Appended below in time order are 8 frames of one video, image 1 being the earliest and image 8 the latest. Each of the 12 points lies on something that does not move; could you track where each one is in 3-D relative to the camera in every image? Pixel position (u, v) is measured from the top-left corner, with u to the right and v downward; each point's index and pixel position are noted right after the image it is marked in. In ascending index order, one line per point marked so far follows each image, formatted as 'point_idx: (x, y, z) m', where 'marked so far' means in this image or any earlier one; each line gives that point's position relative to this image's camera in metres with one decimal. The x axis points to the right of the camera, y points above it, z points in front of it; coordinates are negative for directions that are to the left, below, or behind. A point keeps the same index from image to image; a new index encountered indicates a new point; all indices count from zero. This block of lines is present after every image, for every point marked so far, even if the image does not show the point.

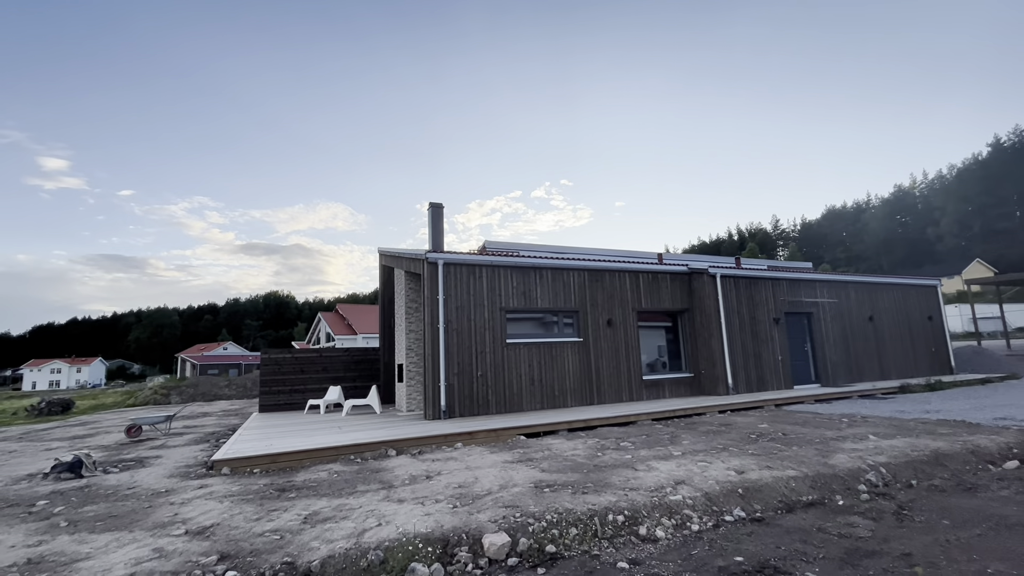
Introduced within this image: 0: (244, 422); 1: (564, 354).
0: (-5.9, -3.0, +10.6) m
1: (+1.1, -1.3, +9.8) m
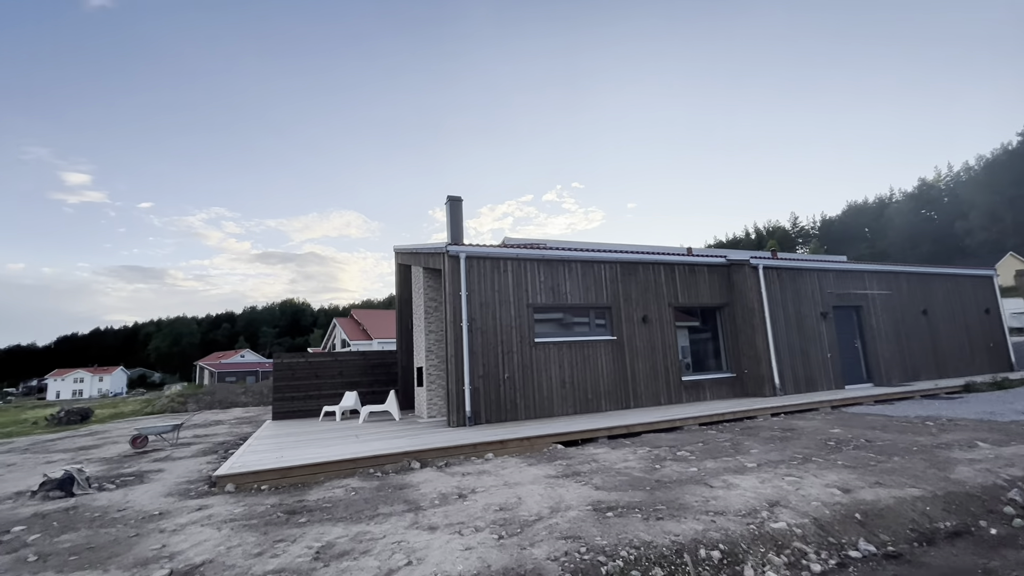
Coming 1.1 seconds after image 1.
0: (-5.3, -3.0, +10.0) m
1: (+1.6, -1.2, +9.0) m
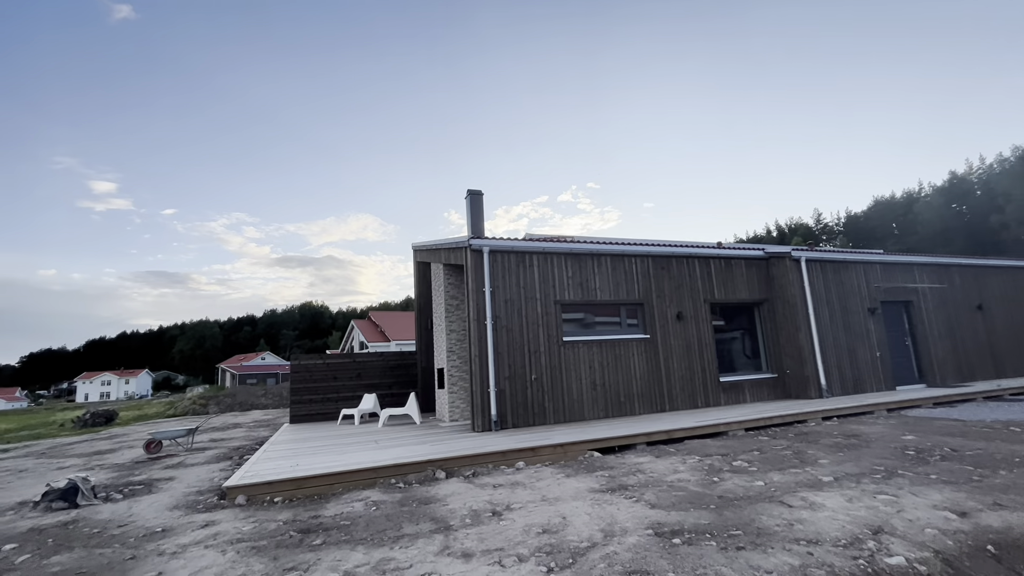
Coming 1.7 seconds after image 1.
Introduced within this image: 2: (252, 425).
0: (-4.8, -3.0, +9.6) m
1: (+2.1, -1.2, +8.4) m
2: (-7.2, -3.8, +13.3) m
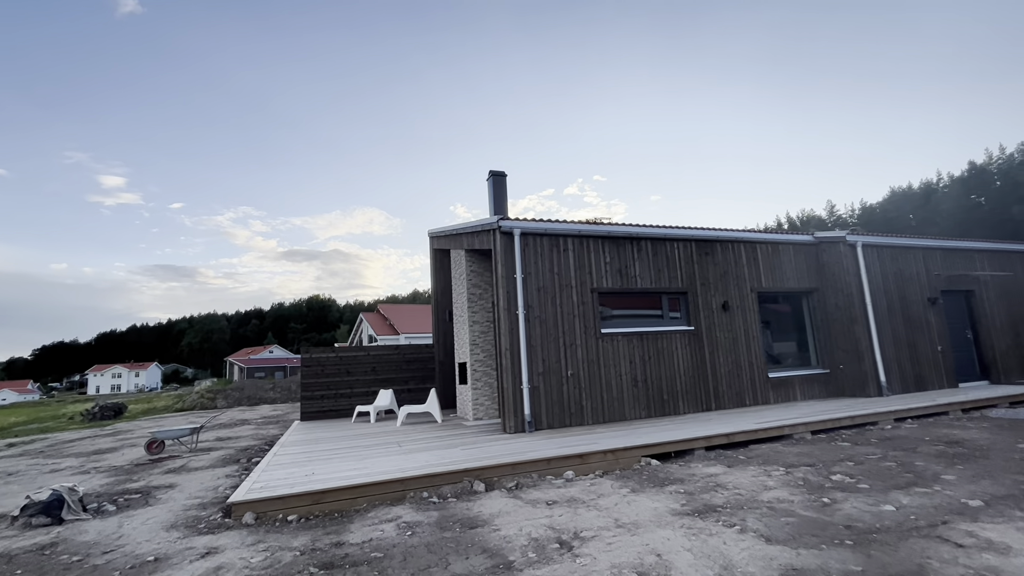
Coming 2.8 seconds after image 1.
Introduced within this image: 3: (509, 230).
0: (-4.3, -2.7, +9.0) m
1: (+2.6, -0.9, +7.7) m
2: (-6.7, -3.6, +12.7) m
3: (0.0, +0.8, +7.0) m
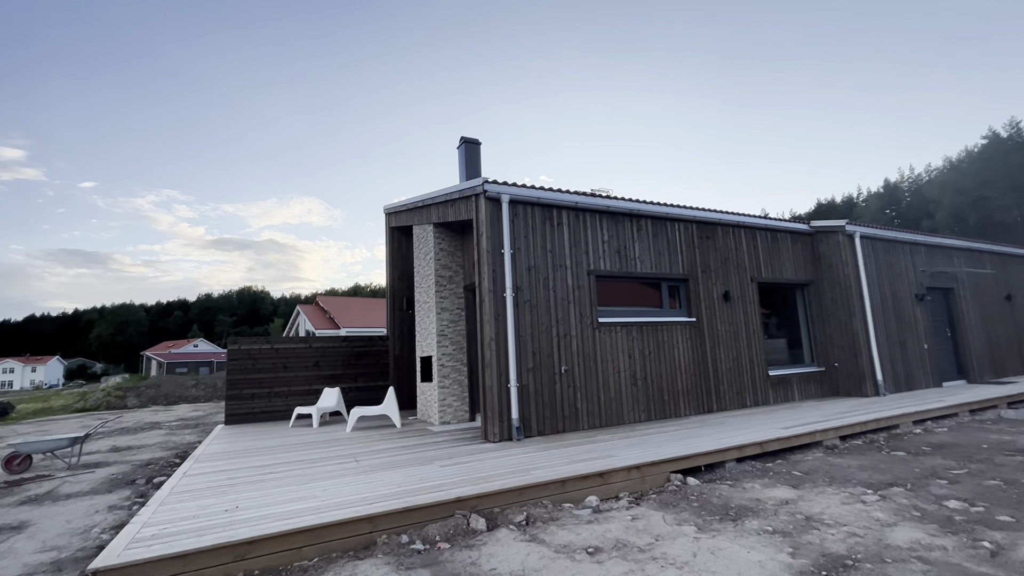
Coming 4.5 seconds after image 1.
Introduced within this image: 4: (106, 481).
0: (-4.7, -2.3, +7.3) m
1: (+2.3, -0.7, +6.8) m
2: (-7.6, -3.1, +10.7) m
3: (-0.2, +1.1, +5.8) m
4: (-4.5, -2.1, +5.2) m
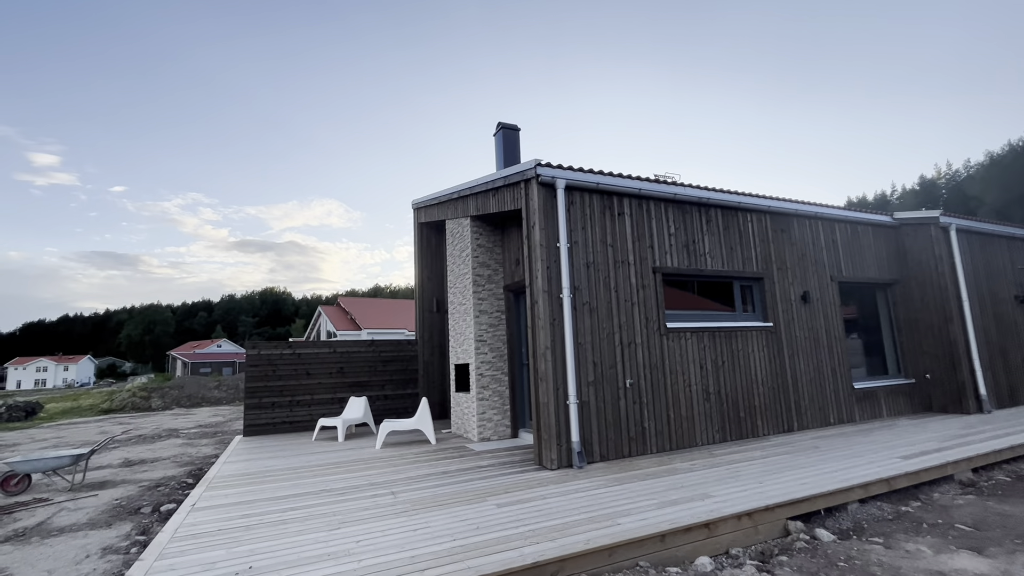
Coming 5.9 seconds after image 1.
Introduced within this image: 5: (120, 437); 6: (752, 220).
0: (-4.1, -2.4, +6.6) m
1: (+2.9, -0.7, +5.9) m
2: (-6.8, -3.1, +10.2) m
3: (+0.4, +1.1, +5.0) m
4: (-3.9, -2.1, +4.6) m
5: (-7.7, -2.9, +9.4) m
6: (+3.2, +0.9, +6.3) m
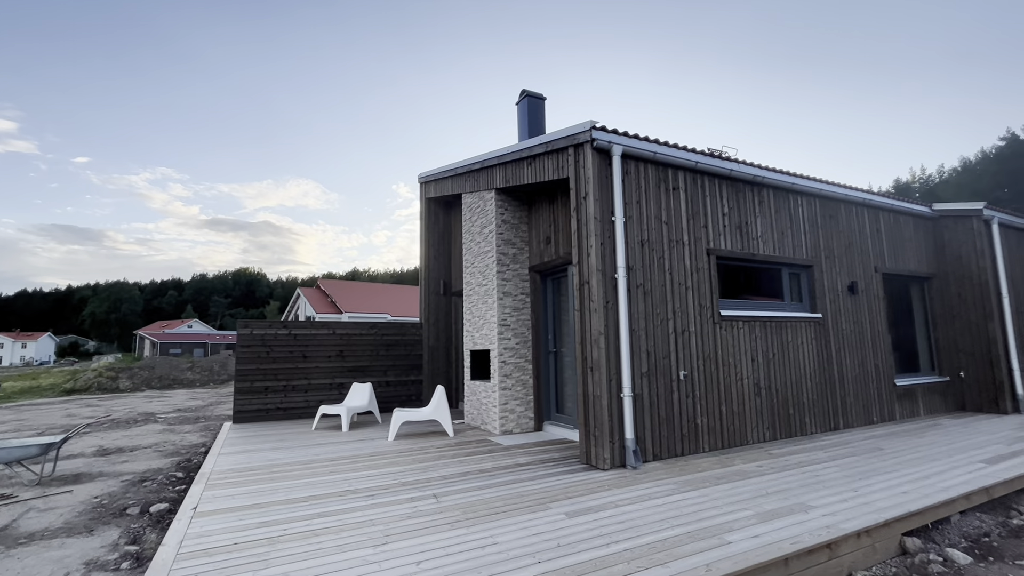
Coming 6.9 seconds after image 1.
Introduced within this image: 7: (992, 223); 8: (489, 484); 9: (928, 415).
0: (-3.8, -2.0, +6.0) m
1: (+3.3, -0.6, +5.5) m
2: (-6.7, -2.5, +9.4) m
3: (+0.9, +1.3, +4.4) m
4: (-3.5, -1.8, +3.9) m
5: (-7.6, -2.3, +8.6) m
6: (+3.6, +1.0, +5.9) m
7: (+6.9, +0.9, +6.9) m
8: (-0.2, -1.5, +3.8) m
9: (+5.7, -1.7, +6.5) m
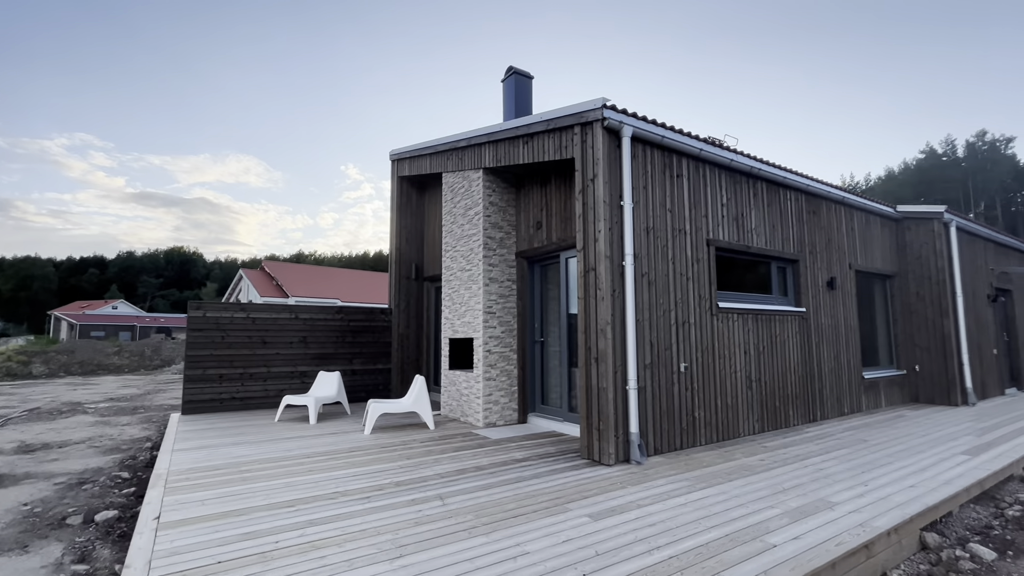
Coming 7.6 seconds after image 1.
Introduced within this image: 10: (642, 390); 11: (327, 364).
0: (-4.0, -1.7, +5.3) m
1: (+3.2, -0.5, +5.5) m
2: (-7.2, -2.1, +8.4) m
3: (+0.9, +1.4, +4.2) m
4: (-3.5, -1.6, +3.3) m
5: (-8.0, -1.9, +7.5) m
6: (+3.5, +1.1, +5.9) m
7: (+6.7, +1.0, +7.3) m
8: (-0.1, -1.4, +3.5) m
9: (+5.4, -1.7, +6.9) m
10: (+1.1, -0.9, +4.2) m
11: (-2.9, -1.2, +7.4) m
